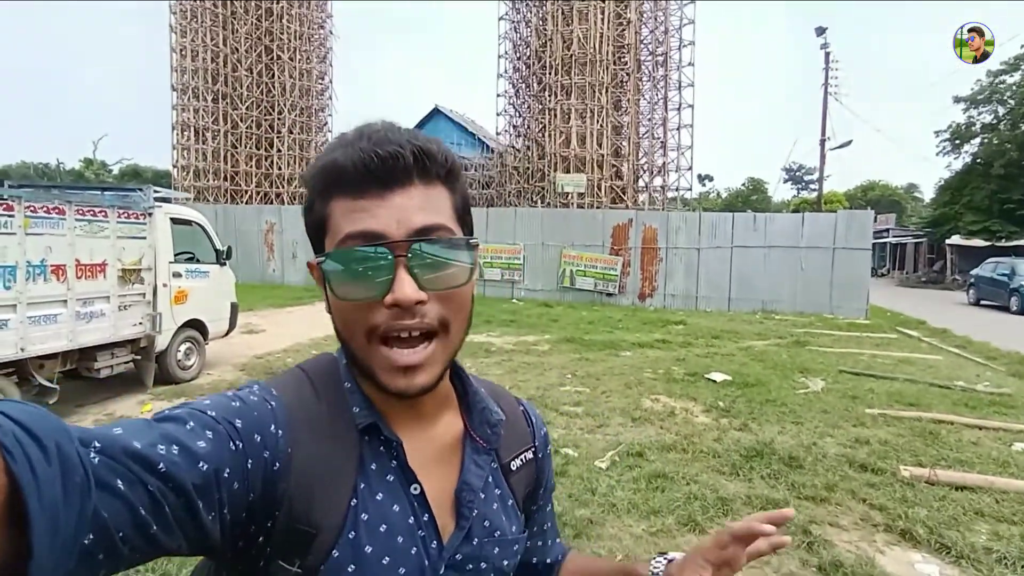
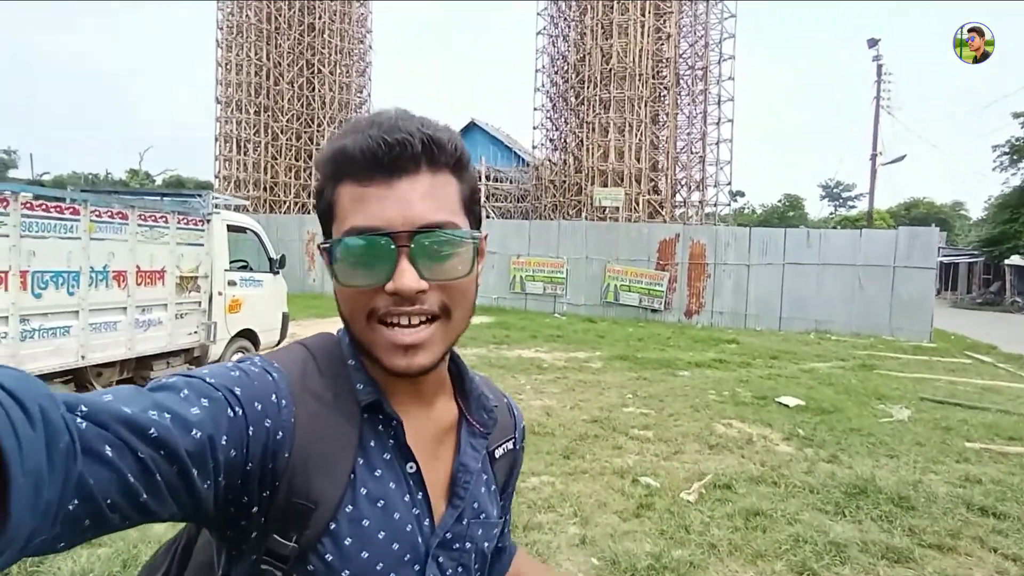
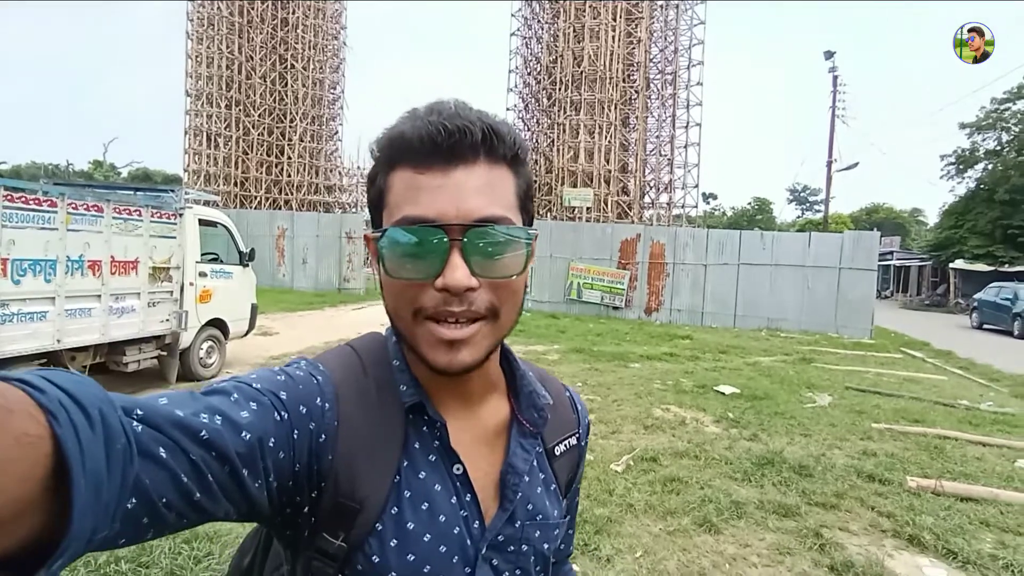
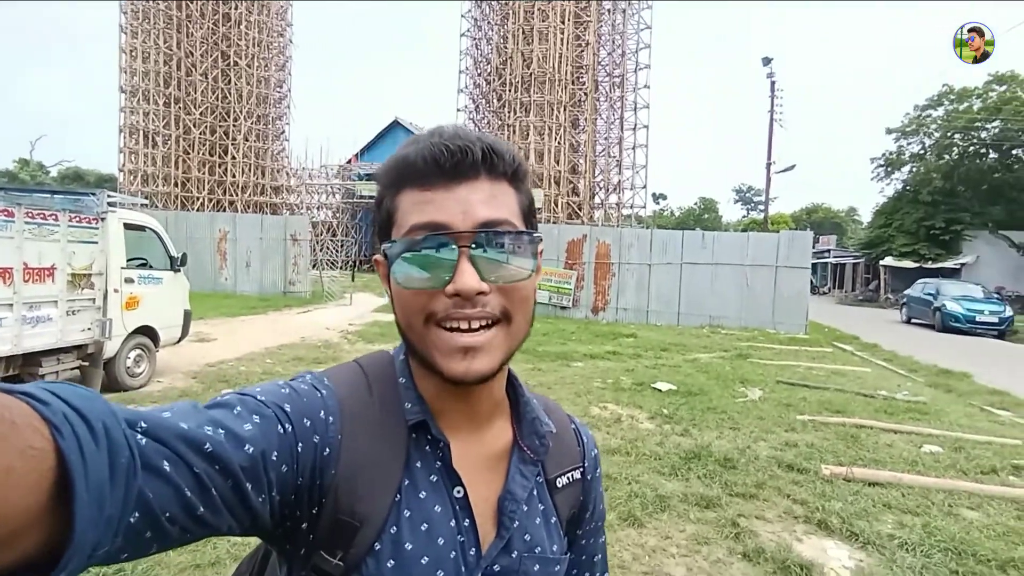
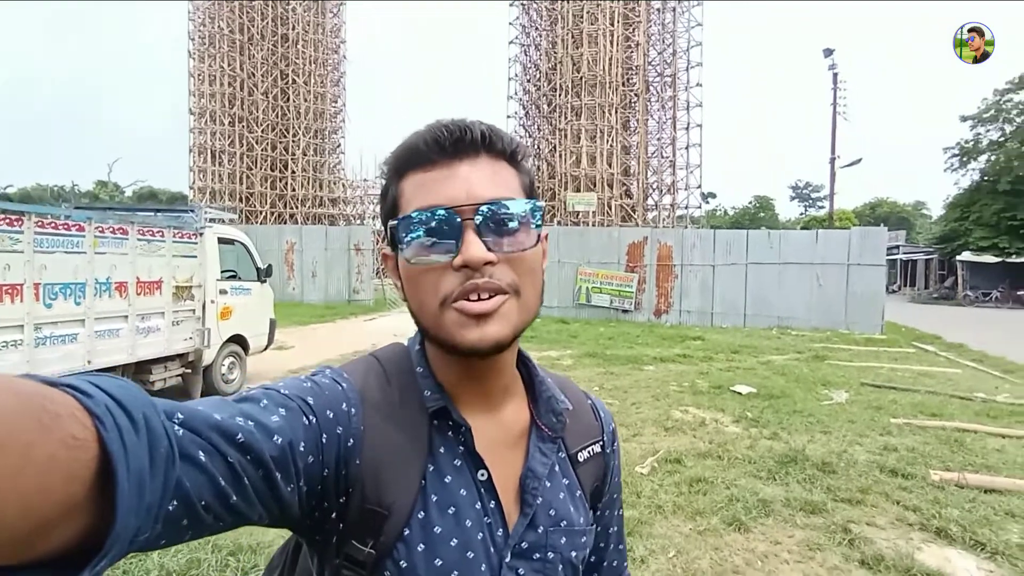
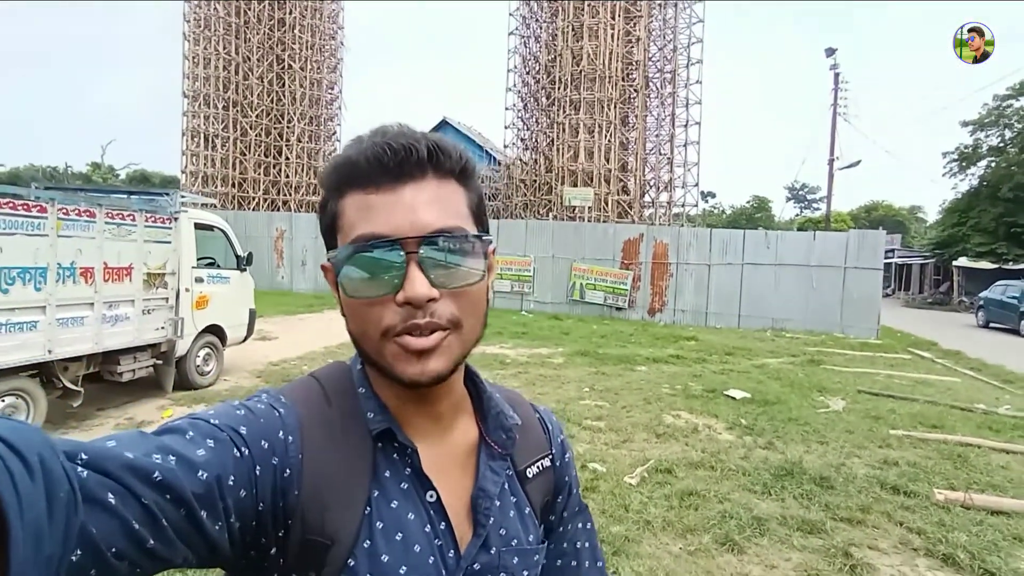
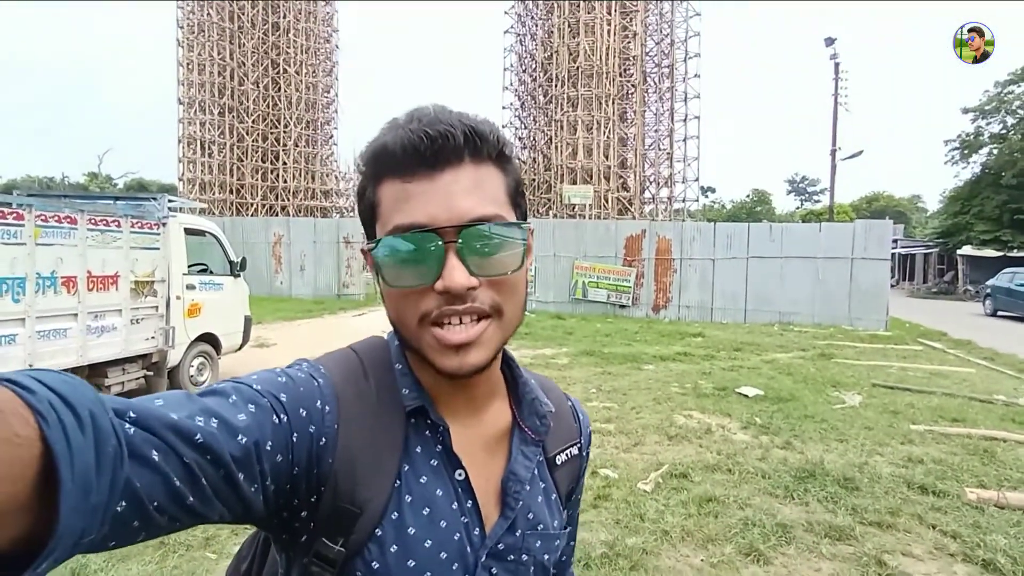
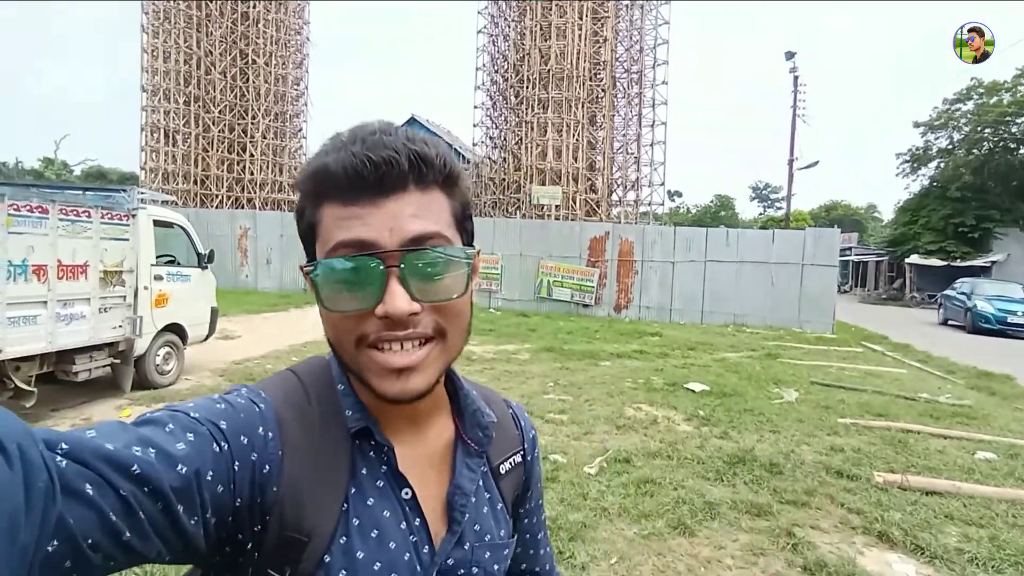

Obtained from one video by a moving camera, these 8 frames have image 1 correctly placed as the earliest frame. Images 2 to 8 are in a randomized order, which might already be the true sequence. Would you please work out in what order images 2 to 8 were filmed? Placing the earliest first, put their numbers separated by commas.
7, 6, 3, 4, 8, 2, 5
